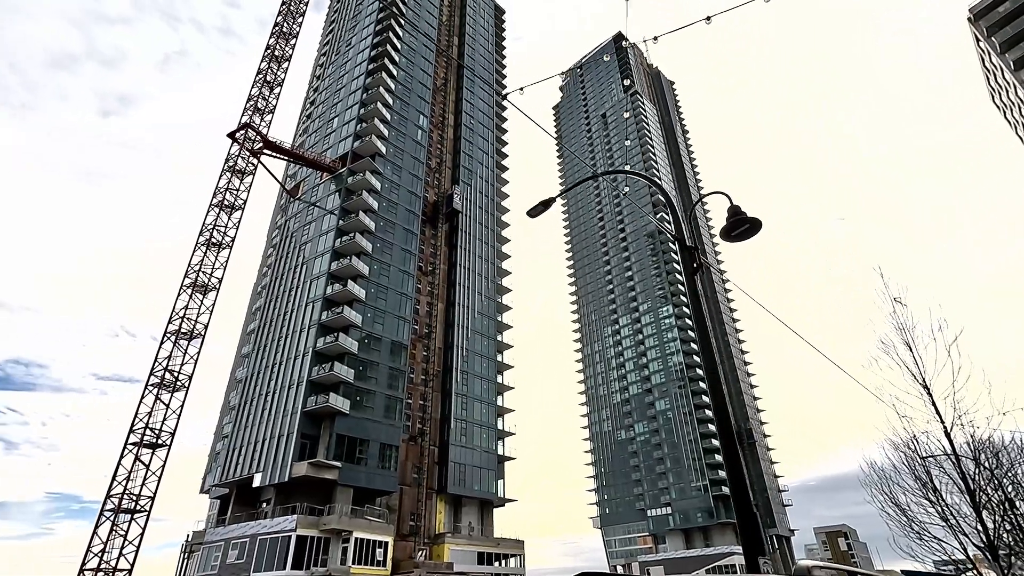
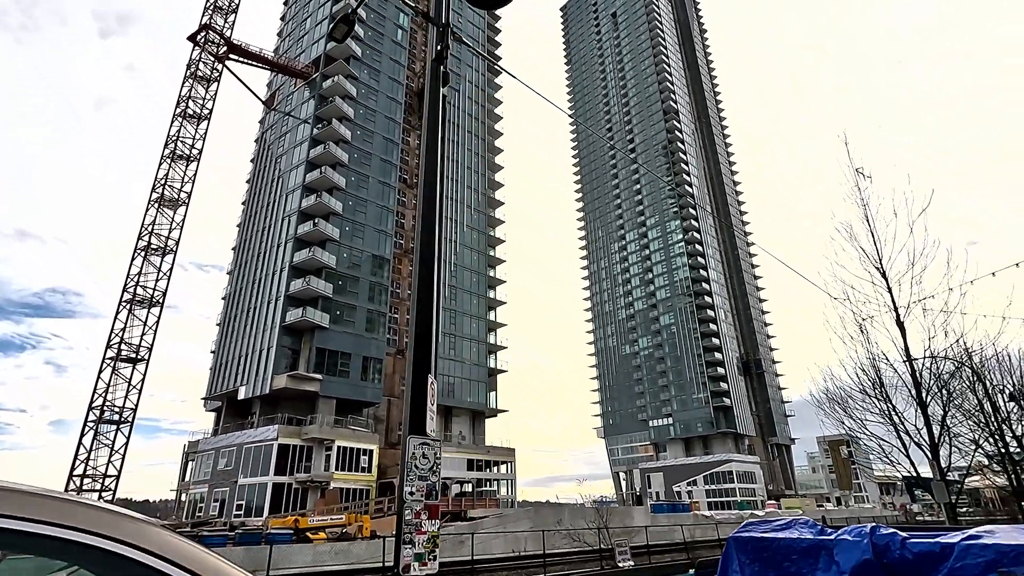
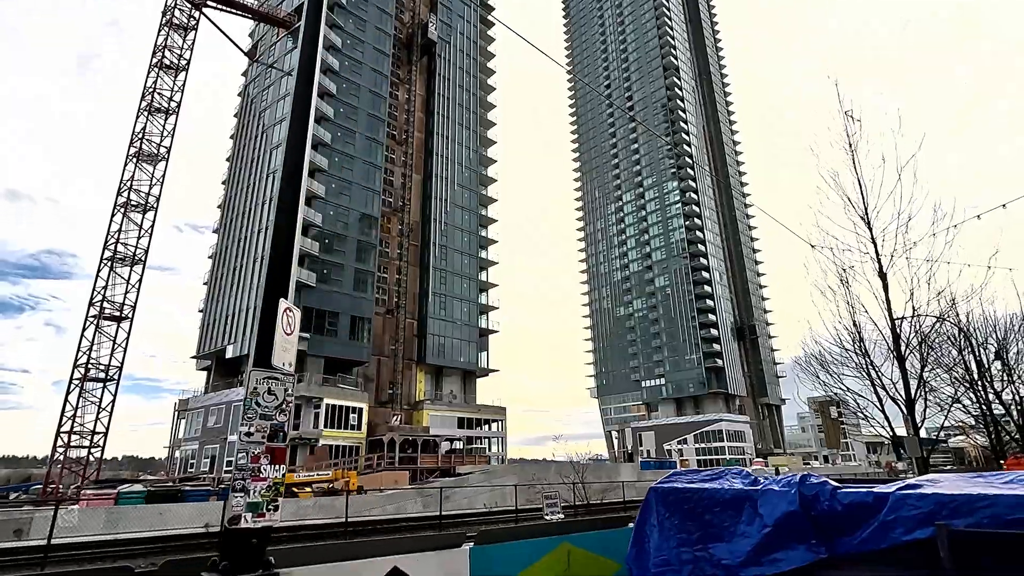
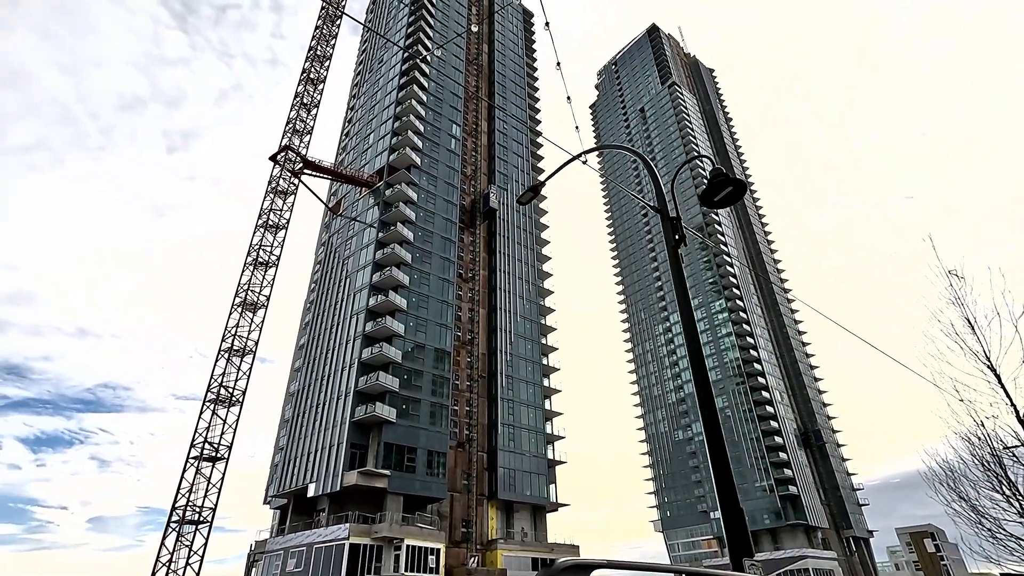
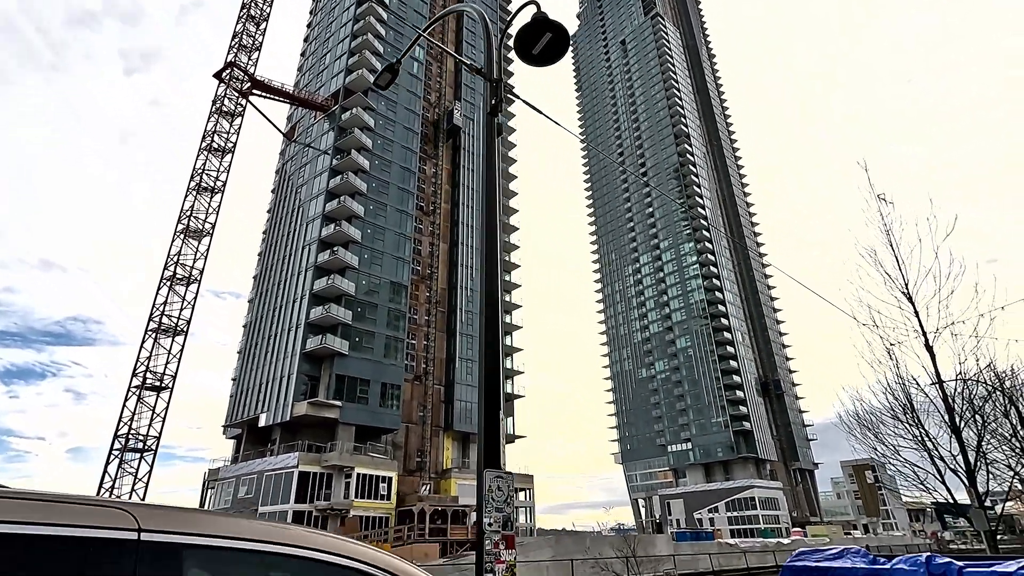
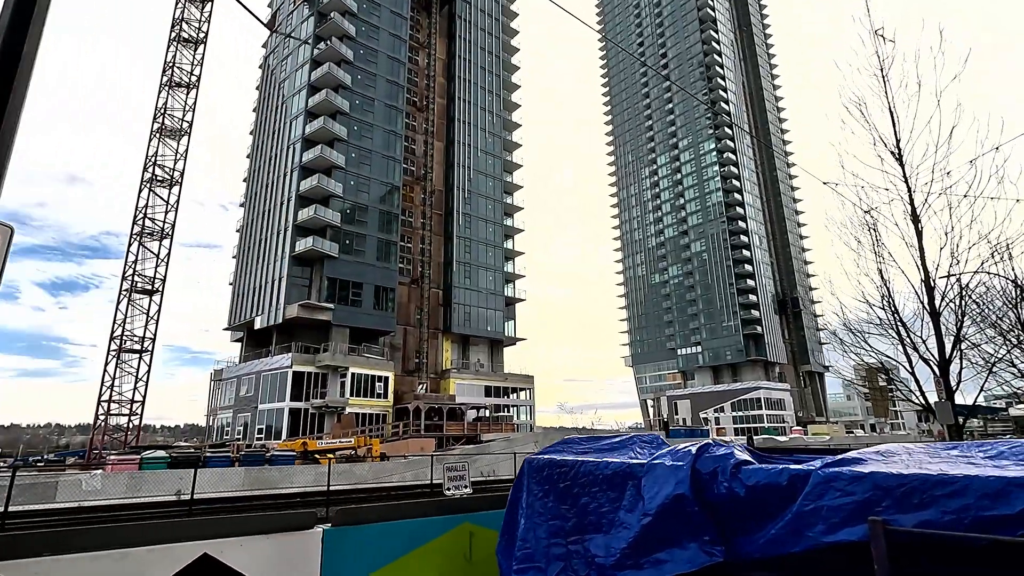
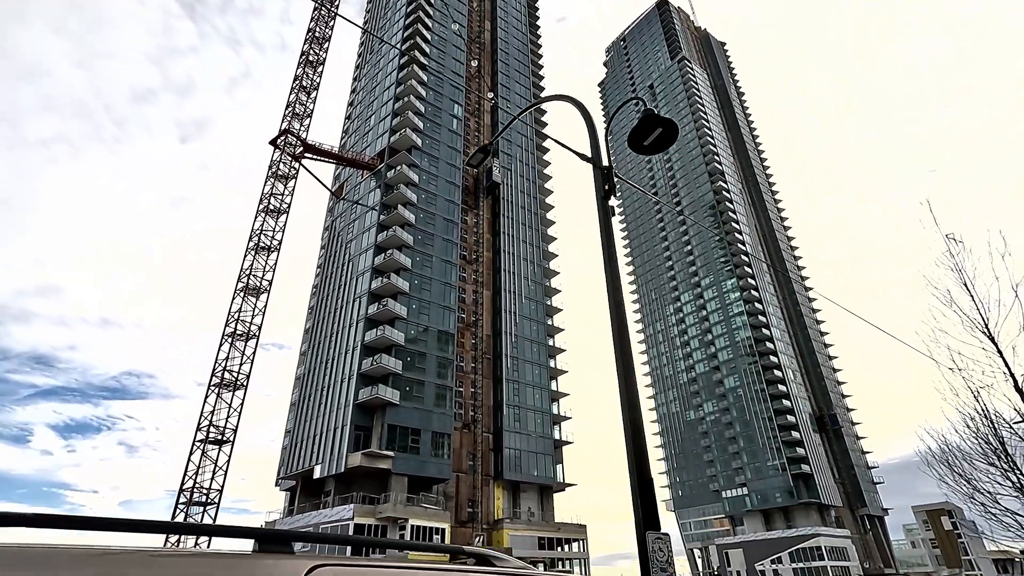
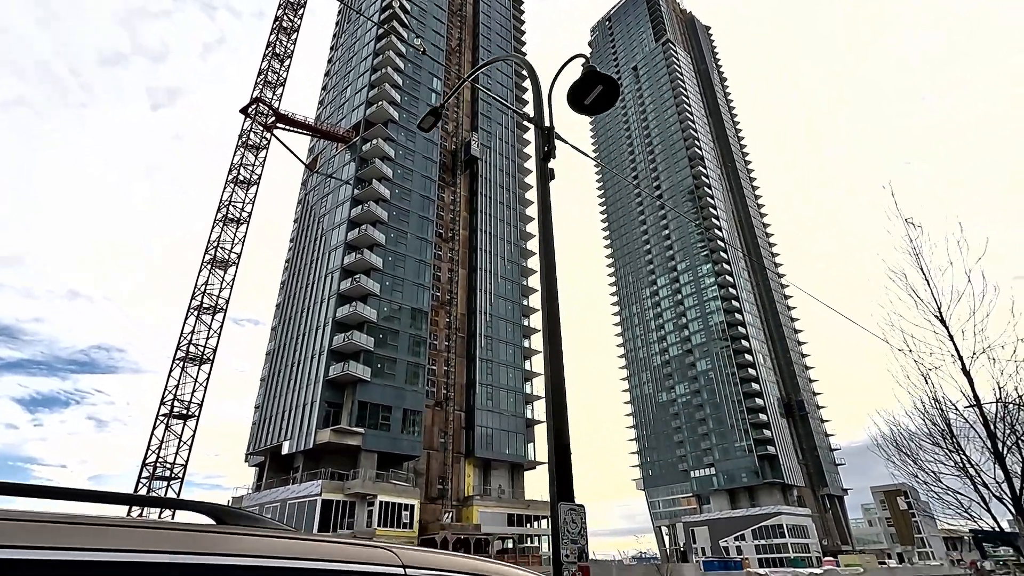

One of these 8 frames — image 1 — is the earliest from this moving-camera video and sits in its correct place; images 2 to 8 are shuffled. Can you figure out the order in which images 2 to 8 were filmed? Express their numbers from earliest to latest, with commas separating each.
4, 7, 8, 5, 2, 3, 6
